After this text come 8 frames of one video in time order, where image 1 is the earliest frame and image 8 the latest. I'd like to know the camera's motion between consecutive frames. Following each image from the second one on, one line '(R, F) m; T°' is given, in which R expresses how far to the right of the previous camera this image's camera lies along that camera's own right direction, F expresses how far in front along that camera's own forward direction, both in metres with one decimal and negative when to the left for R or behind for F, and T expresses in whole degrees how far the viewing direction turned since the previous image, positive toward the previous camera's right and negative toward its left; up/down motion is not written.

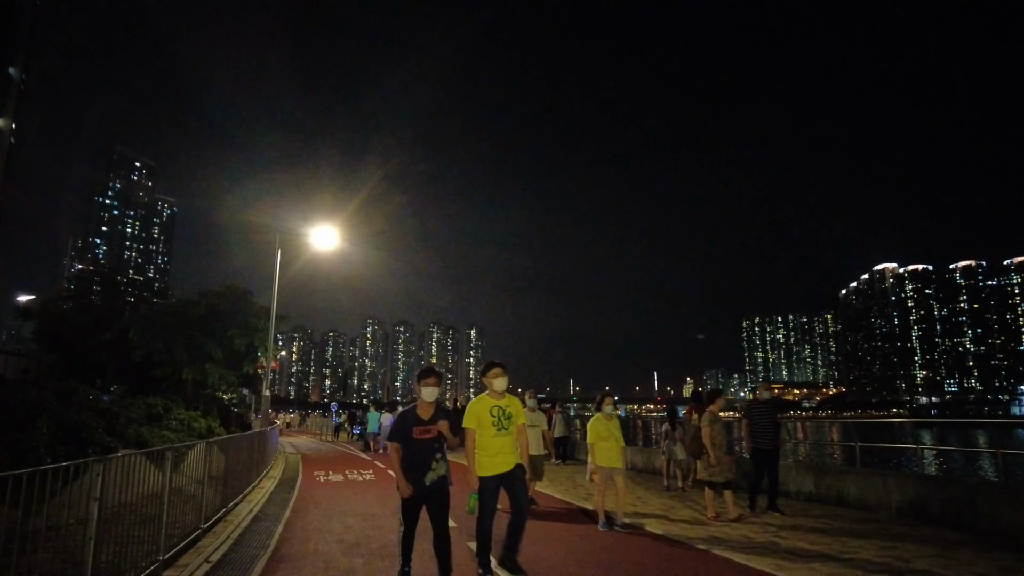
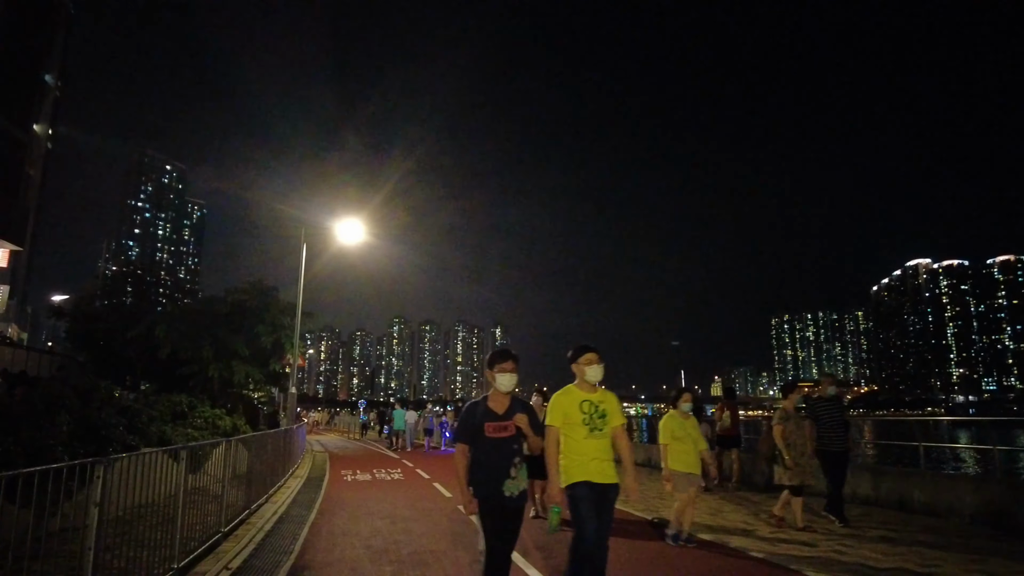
(-0.1, +0.6) m; -2°
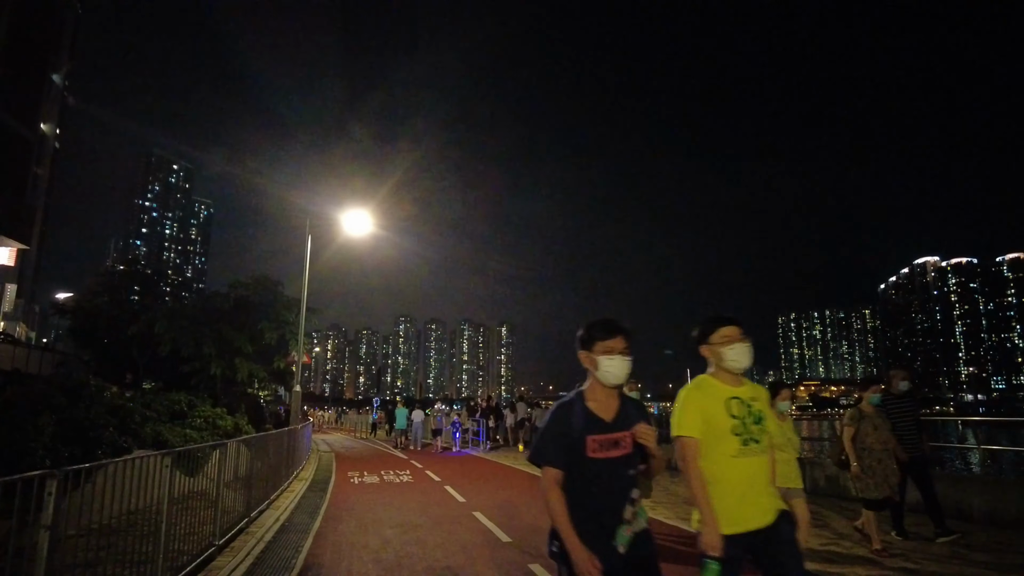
(-0.2, +0.8) m; 0°
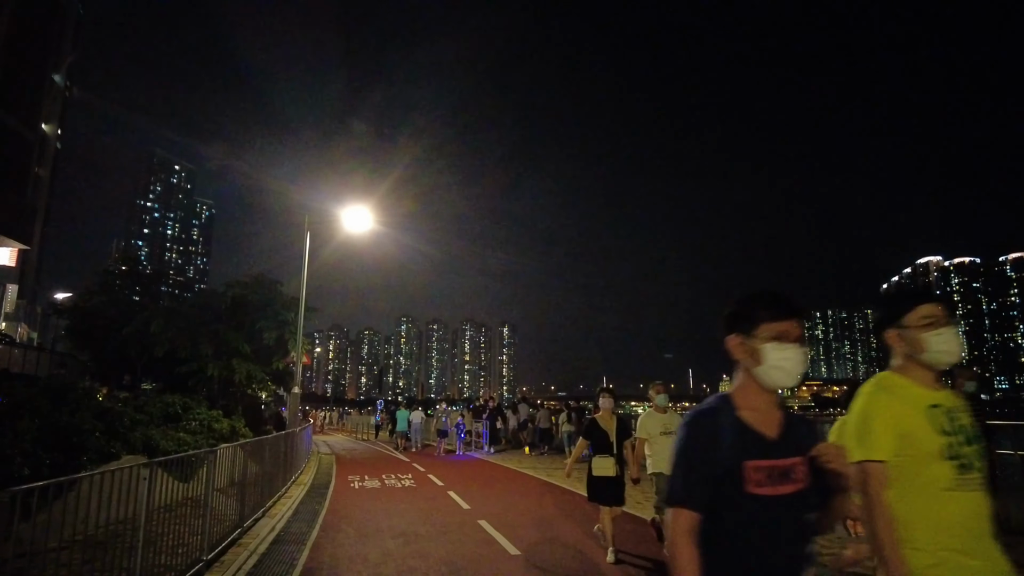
(-0.1, +0.5) m; 0°
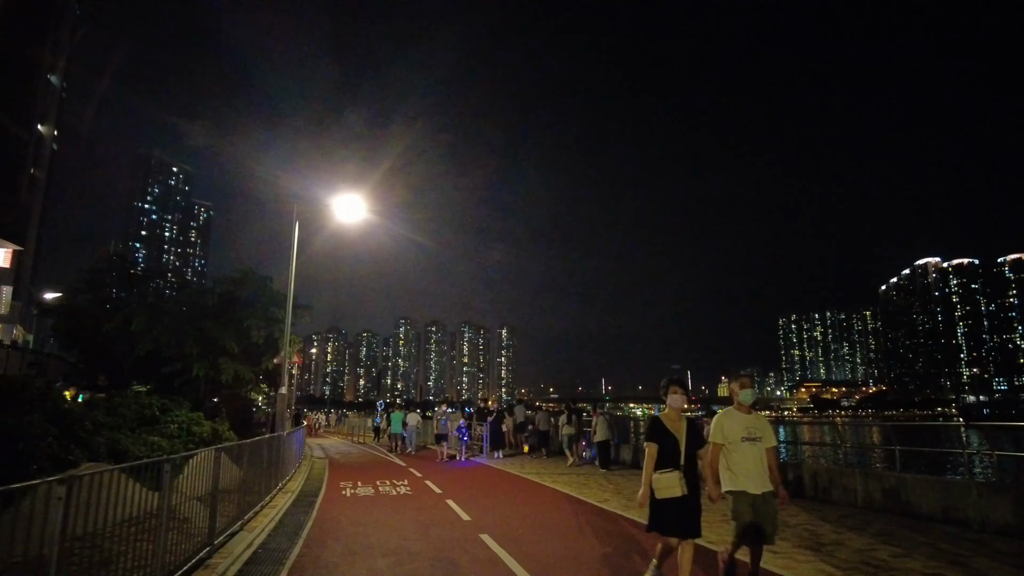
(-0.1, +1.0) m; 0°
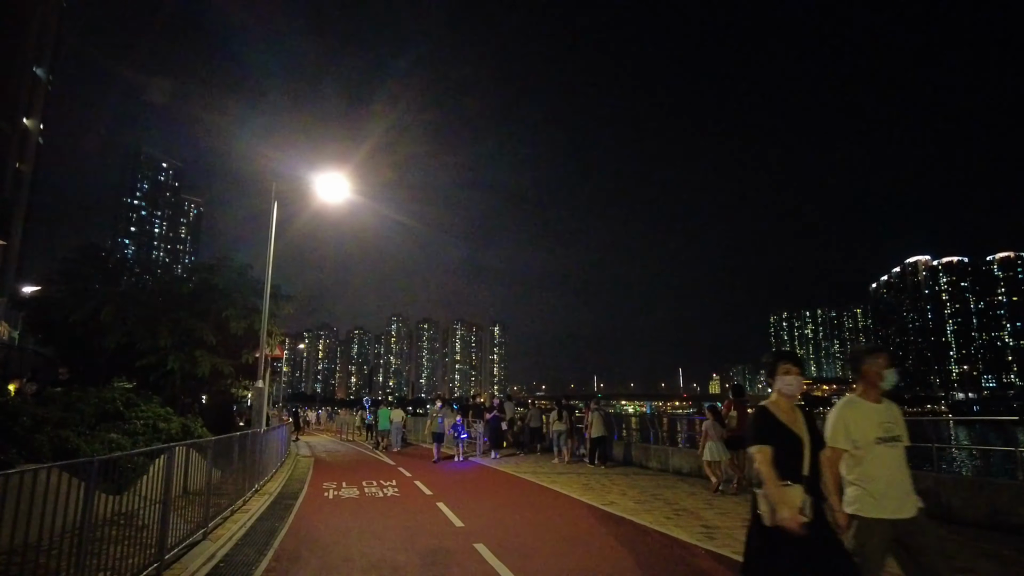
(-0.1, +1.1) m; +1°
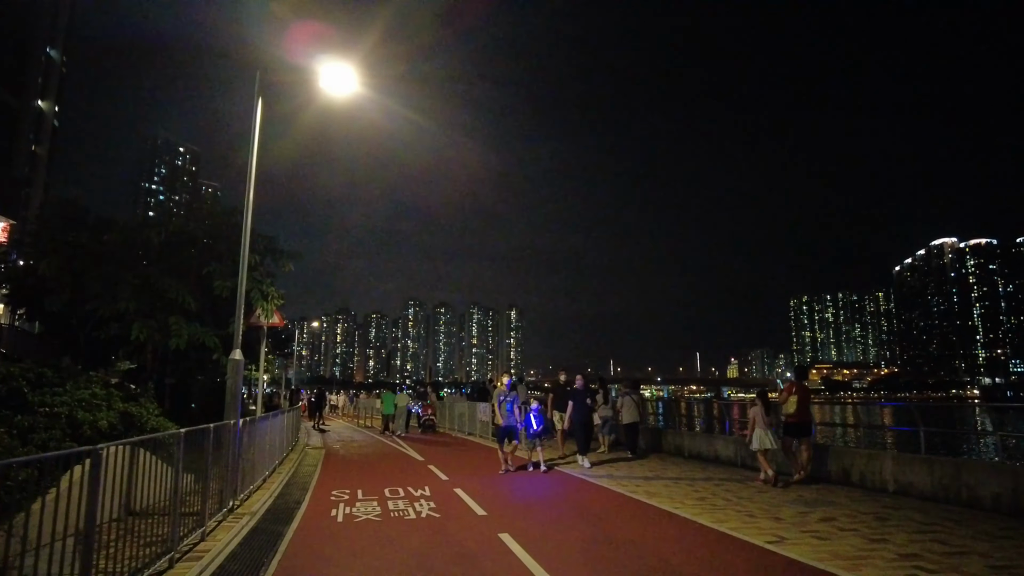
(-1.0, +4.3) m; -1°
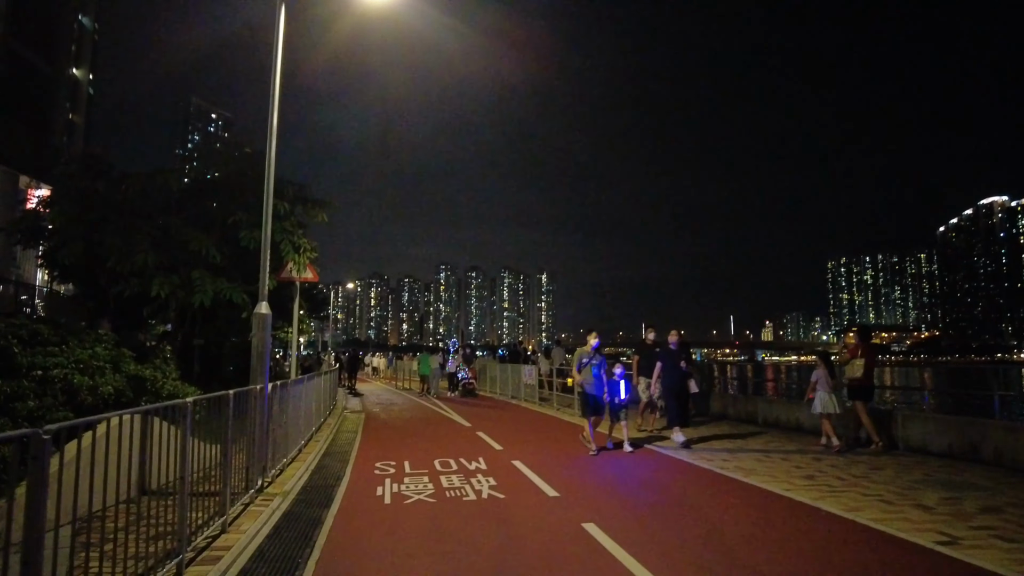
(-0.5, +1.6) m; -3°
